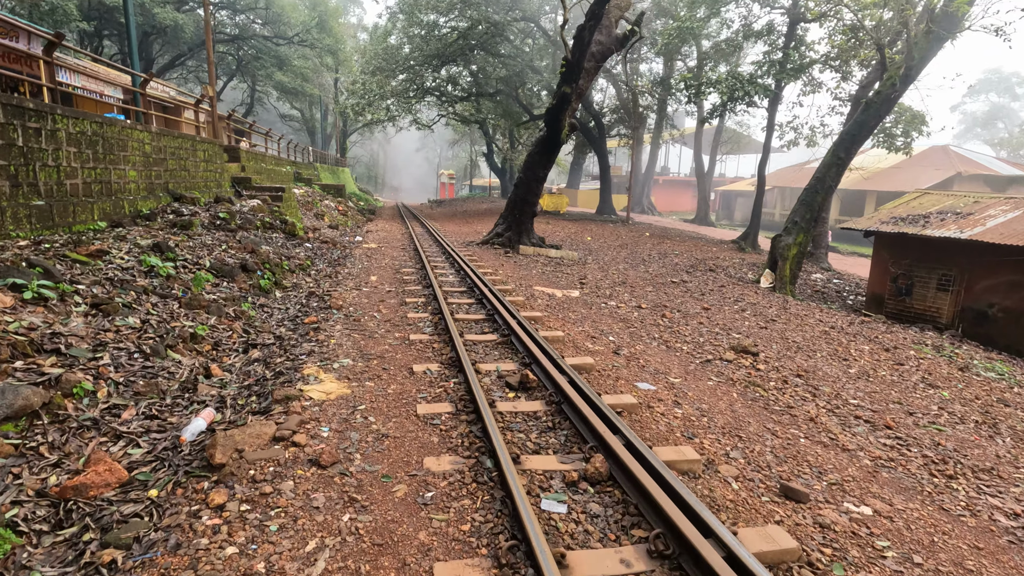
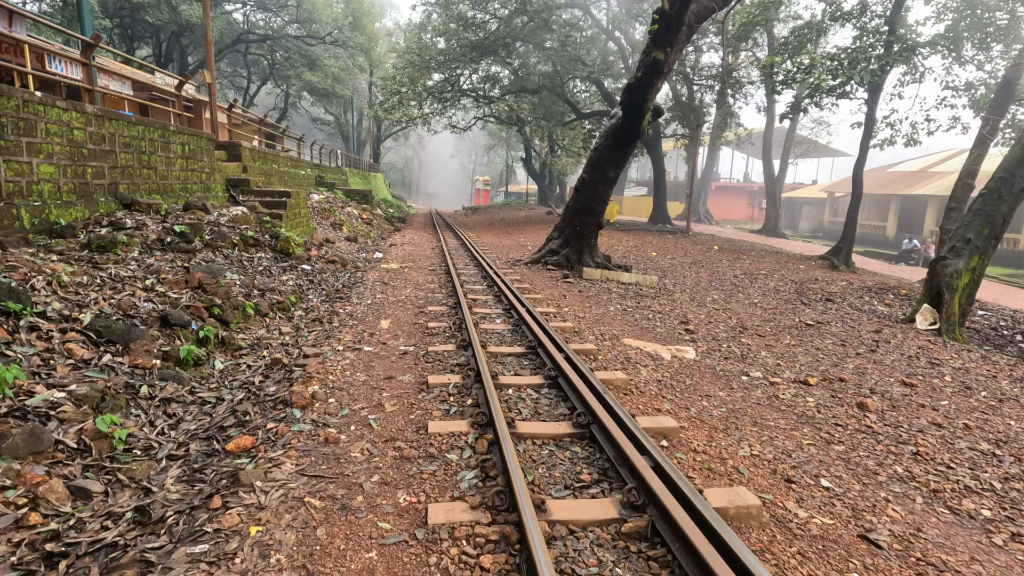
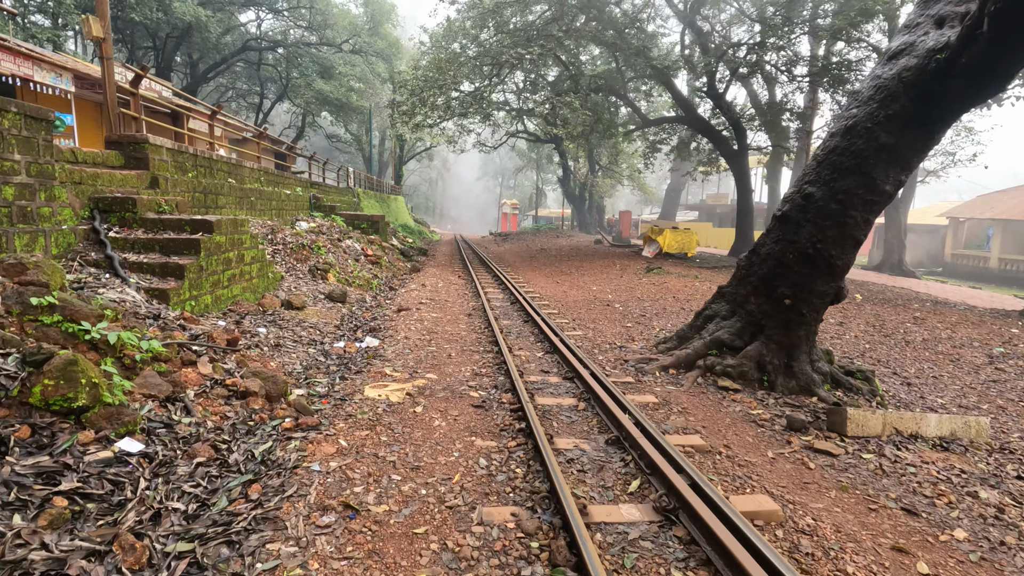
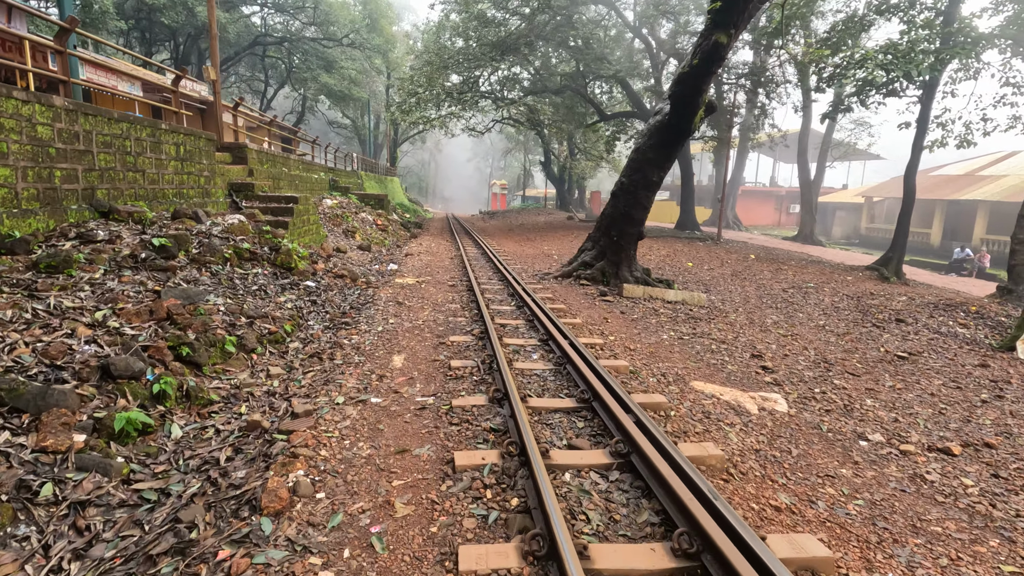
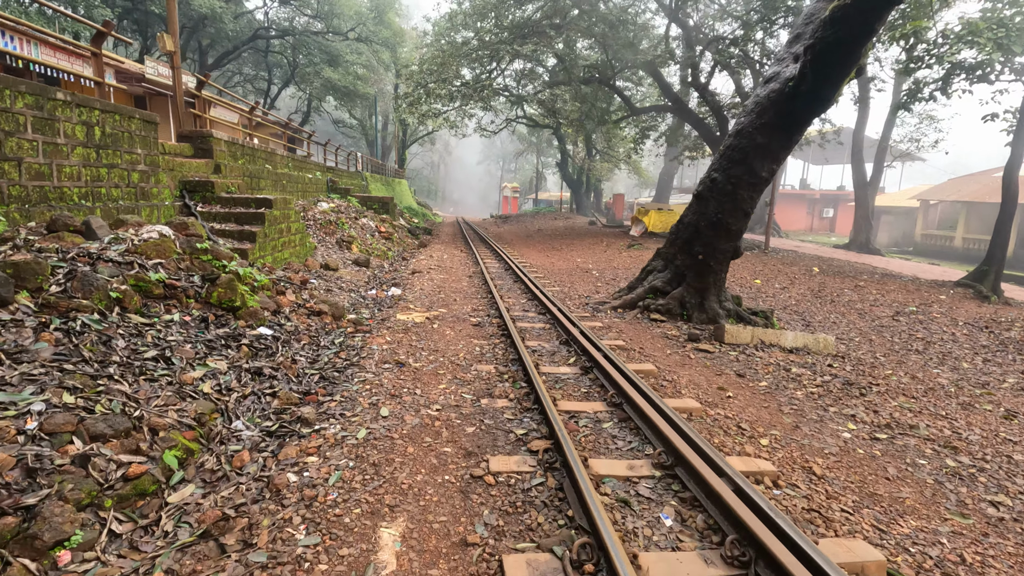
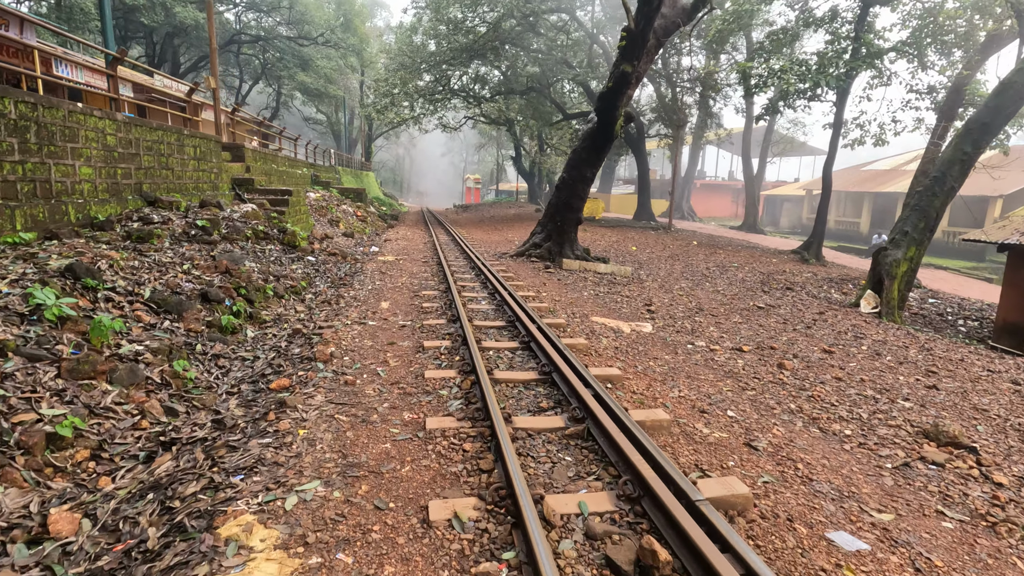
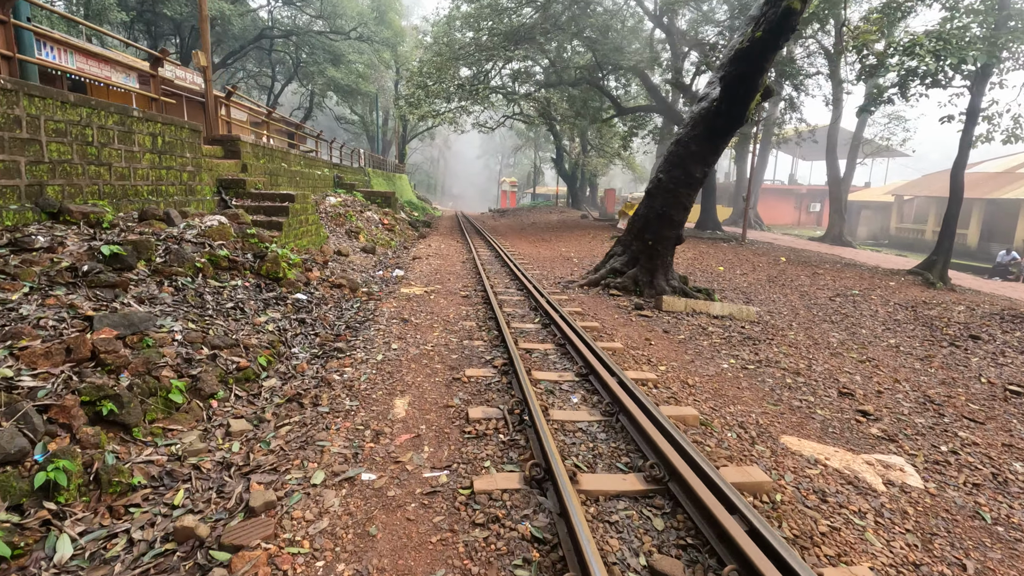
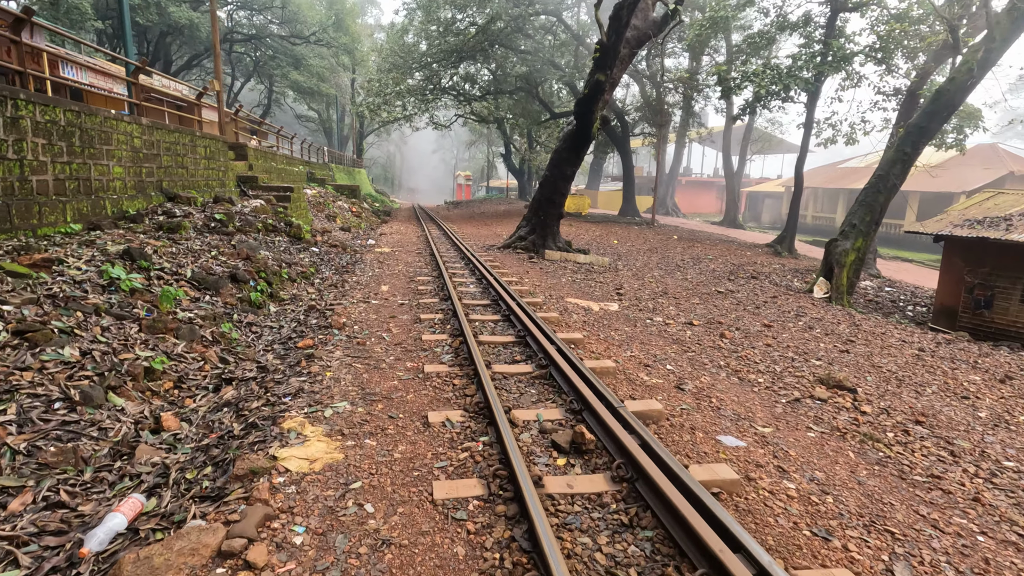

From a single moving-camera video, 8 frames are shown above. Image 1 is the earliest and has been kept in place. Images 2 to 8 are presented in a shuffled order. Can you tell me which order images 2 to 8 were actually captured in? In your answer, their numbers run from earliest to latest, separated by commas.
8, 6, 2, 4, 7, 5, 3
